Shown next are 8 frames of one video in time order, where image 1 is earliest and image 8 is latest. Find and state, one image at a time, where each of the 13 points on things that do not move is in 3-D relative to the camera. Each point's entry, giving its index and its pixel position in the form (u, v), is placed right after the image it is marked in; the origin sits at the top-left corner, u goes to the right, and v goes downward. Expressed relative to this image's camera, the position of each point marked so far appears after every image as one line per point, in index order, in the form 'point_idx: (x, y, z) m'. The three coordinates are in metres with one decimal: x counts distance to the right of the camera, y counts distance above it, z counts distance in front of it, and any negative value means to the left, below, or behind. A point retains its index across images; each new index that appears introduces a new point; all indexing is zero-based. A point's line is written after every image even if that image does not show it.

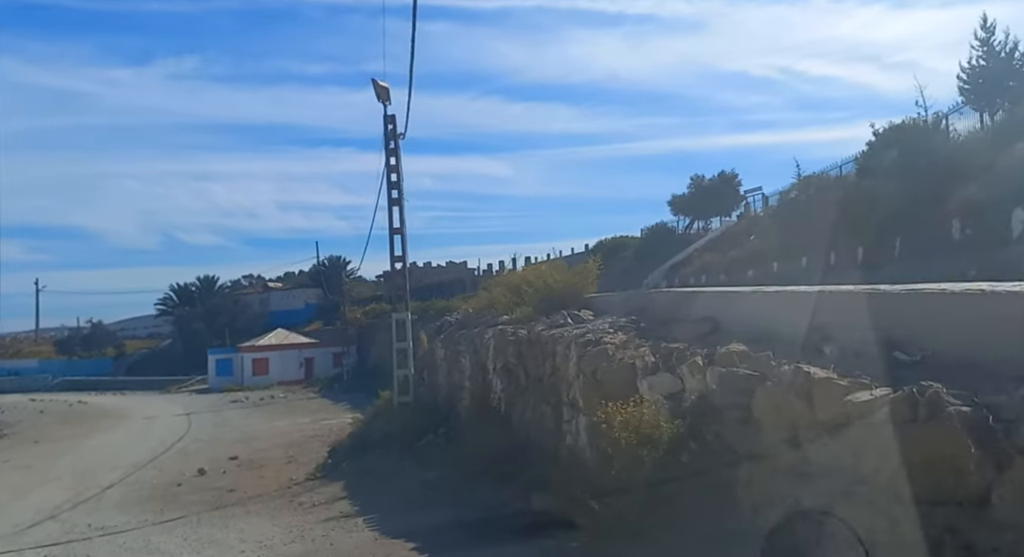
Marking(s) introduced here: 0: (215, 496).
0: (-7.4, -5.4, +18.4) m
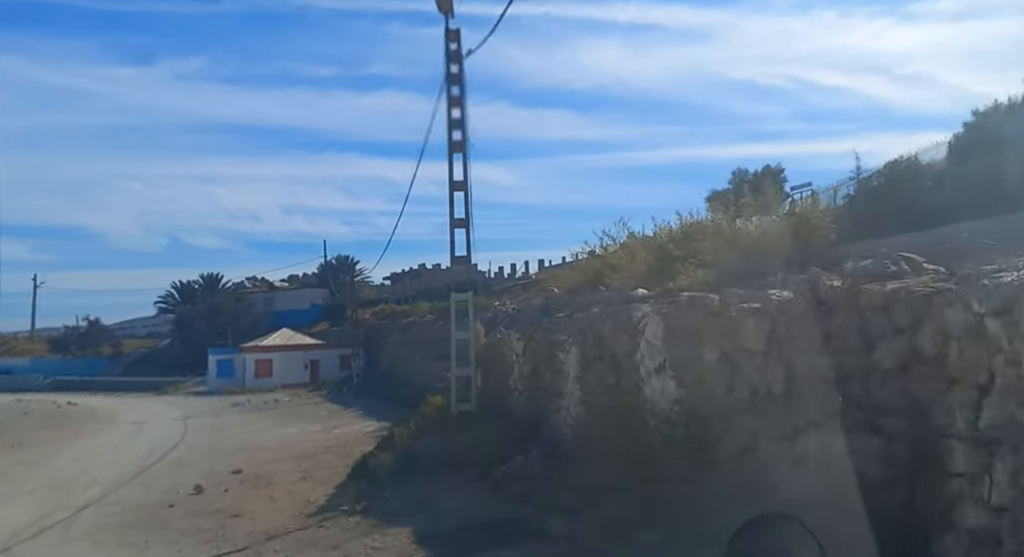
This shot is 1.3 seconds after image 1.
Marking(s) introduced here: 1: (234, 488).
0: (-6.0, -4.9, +14.8) m
1: (-7.3, -5.5, +19.3) m
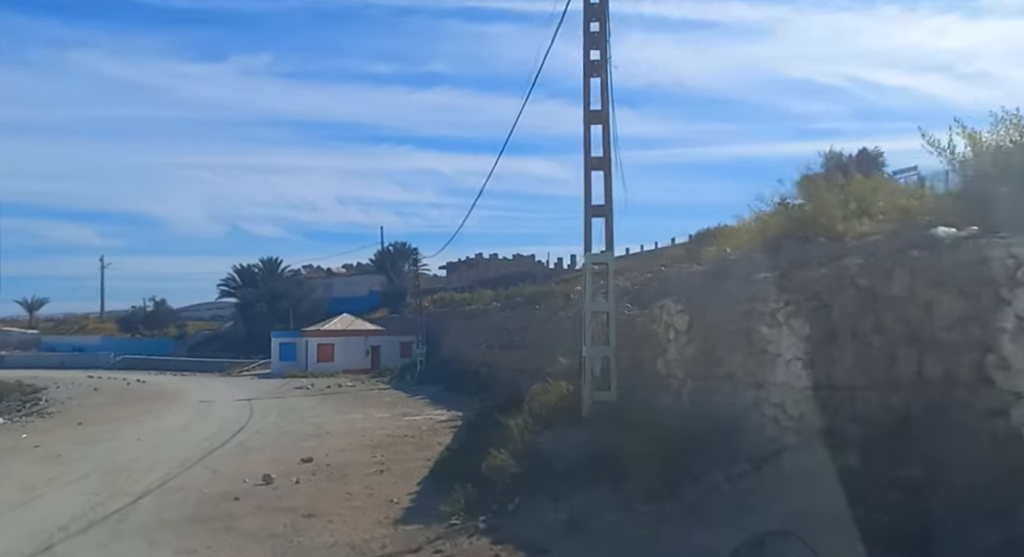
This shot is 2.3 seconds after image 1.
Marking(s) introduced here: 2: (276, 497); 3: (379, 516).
0: (-3.9, -4.3, +12.7) m
1: (-4.9, -4.7, +17.3) m
2: (-4.8, -4.6, +15.2) m
3: (-2.3, -4.2, +12.9) m
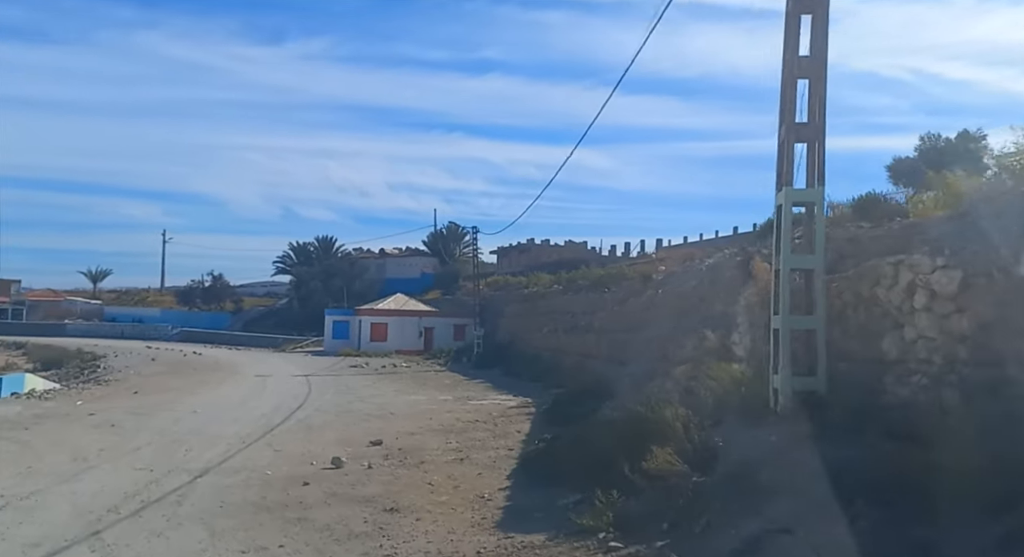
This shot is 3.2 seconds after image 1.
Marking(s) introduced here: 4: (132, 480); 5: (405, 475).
0: (-2.1, -3.5, +10.7) m
1: (-2.8, -3.9, +15.4) m
2: (-2.9, -3.8, +13.3) m
3: (-0.6, -3.5, +10.8) m
4: (-7.4, -3.9, +14.3) m
5: (-2.1, -3.8, +14.3) m
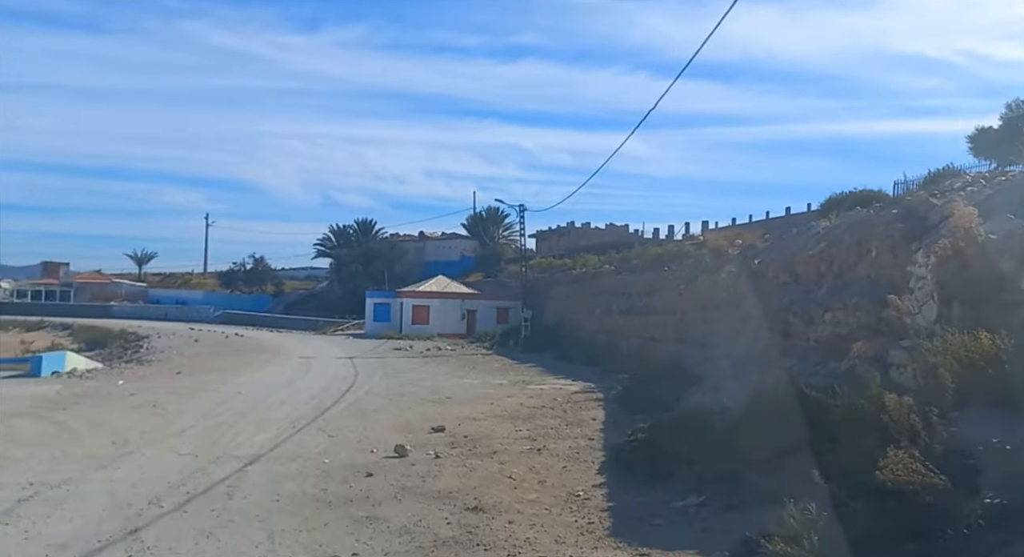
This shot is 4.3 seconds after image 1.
0: (-0.8, -3.0, +9.0) m
1: (-1.3, -3.3, +13.7) m
2: (-1.4, -3.2, +11.6) m
3: (+0.8, -2.9, +9.0) m
4: (-5.9, -3.3, +12.9) m
5: (-0.5, -3.2, +12.6) m
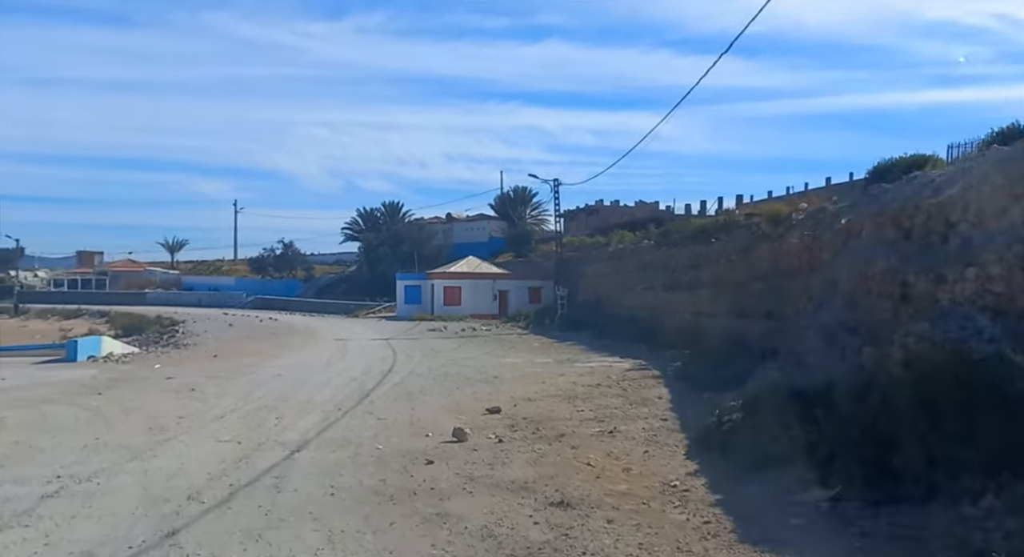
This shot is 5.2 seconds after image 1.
0: (+0.3, -2.5, +7.6) m
1: (-0.1, -2.7, +12.4) m
2: (-0.3, -2.7, +10.3) m
3: (+1.8, -2.5, +7.6) m
4: (-4.7, -2.8, +11.7) m
5: (+0.6, -2.7, +11.2) m
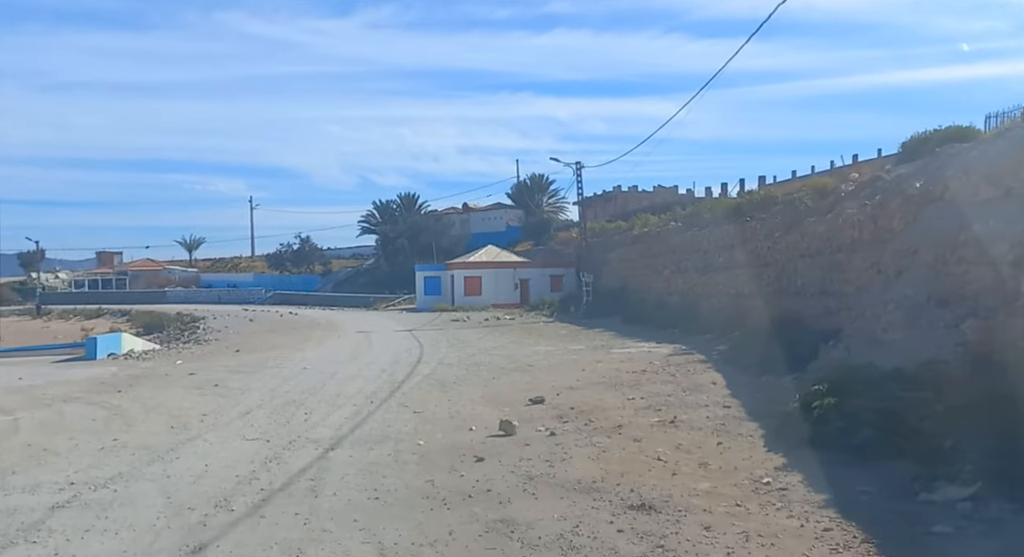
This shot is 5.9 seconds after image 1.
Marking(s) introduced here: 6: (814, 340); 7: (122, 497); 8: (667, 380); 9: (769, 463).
0: (+1.0, -2.2, +6.5) m
1: (+0.7, -2.4, +11.3) m
2: (+0.4, -2.3, +9.2) m
3: (+2.5, -2.1, +6.4) m
4: (-3.9, -2.6, +10.7) m
5: (+1.4, -2.3, +10.1) m
6: (+6.7, -1.3, +16.4) m
7: (-4.5, -2.5, +8.6) m
8: (+3.4, -2.3, +16.3) m
9: (+3.1, -2.2, +8.9) m
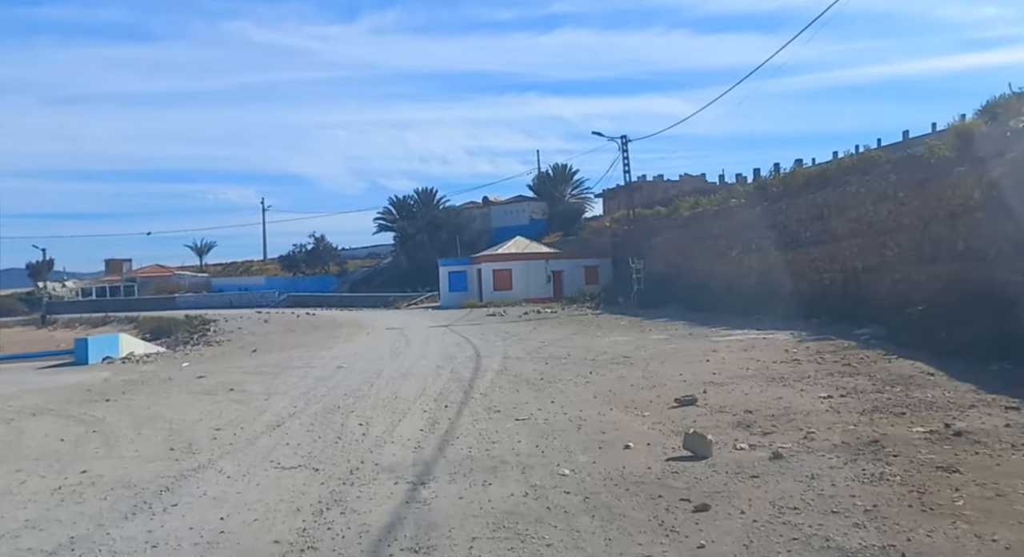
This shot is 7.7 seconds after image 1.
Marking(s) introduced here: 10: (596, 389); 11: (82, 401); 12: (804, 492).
0: (+2.8, -1.5, +2.2) m
1: (+2.6, -1.6, +7.0) m
2: (+2.3, -1.6, +4.9) m
3: (+4.3, -1.4, +2.1) m
4: (-2.0, -2.0, +6.5) m
5: (+3.3, -1.6, +5.8) m
6: (+8.7, -0.5, +12.0) m
7: (-2.7, -1.9, +4.4) m
8: (+5.4, -1.5, +12.0) m
9: (+4.9, -1.4, +4.5) m
10: (+1.4, -1.8, +12.4) m
11: (-8.1, -2.3, +14.0) m
12: (+2.3, -1.6, +5.7) m
